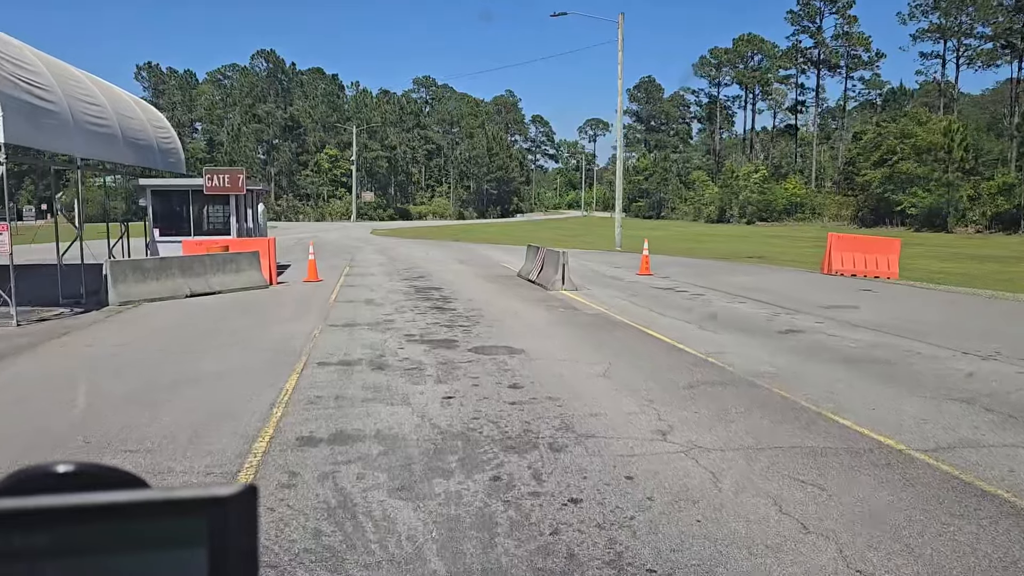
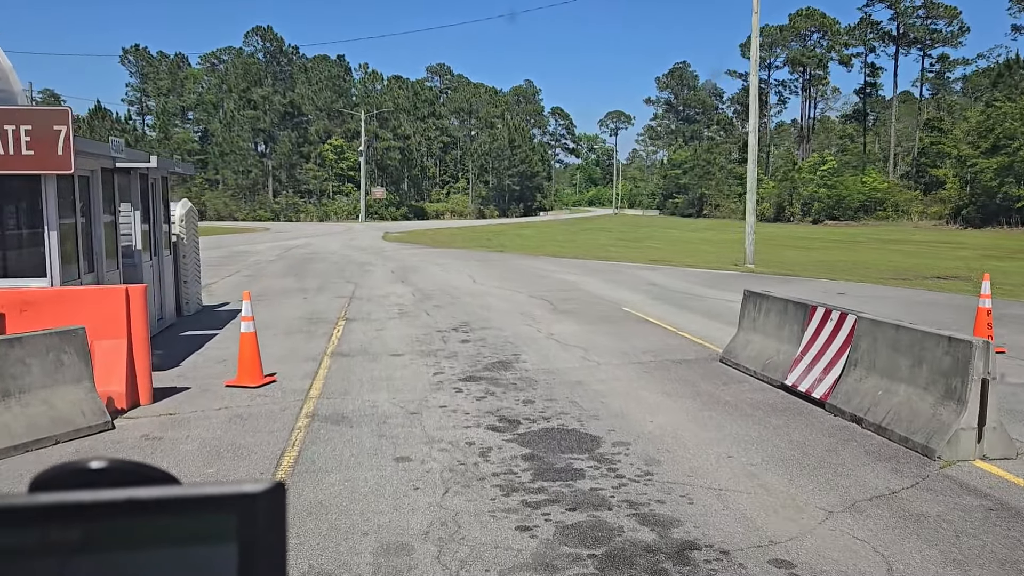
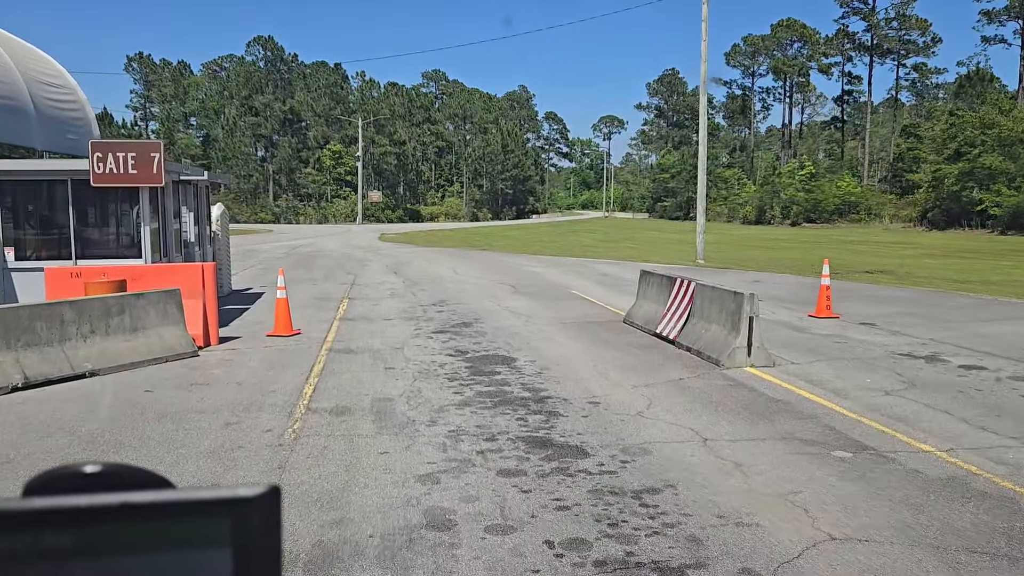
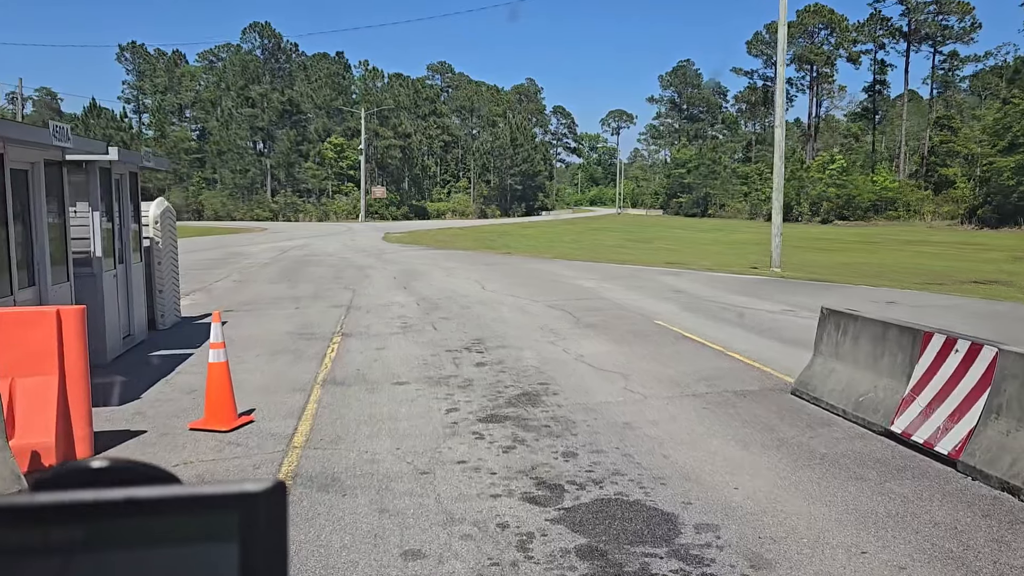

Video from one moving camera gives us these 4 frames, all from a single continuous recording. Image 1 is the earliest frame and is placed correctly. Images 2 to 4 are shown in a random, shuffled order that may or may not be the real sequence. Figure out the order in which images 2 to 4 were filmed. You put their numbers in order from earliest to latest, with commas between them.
3, 2, 4
